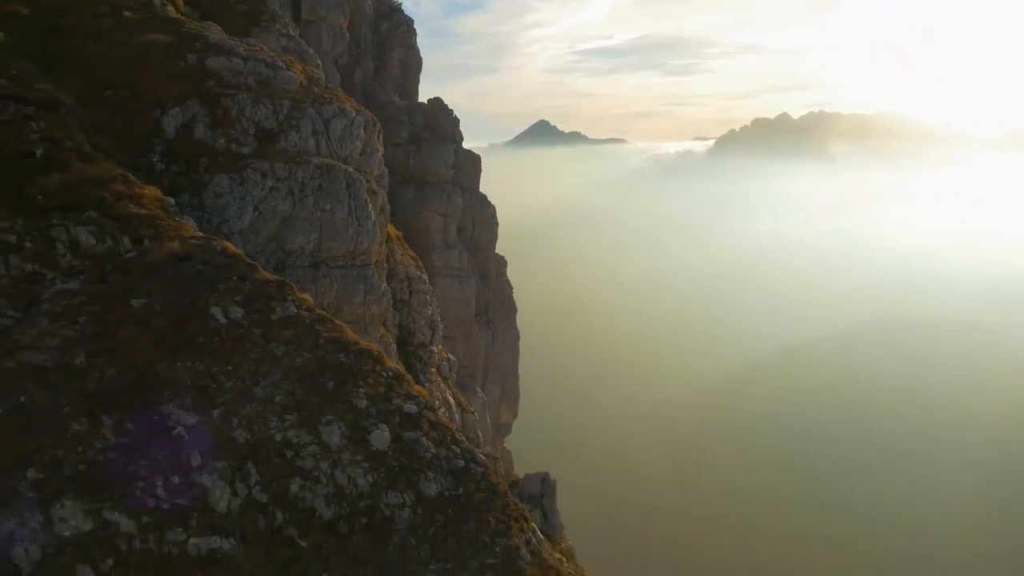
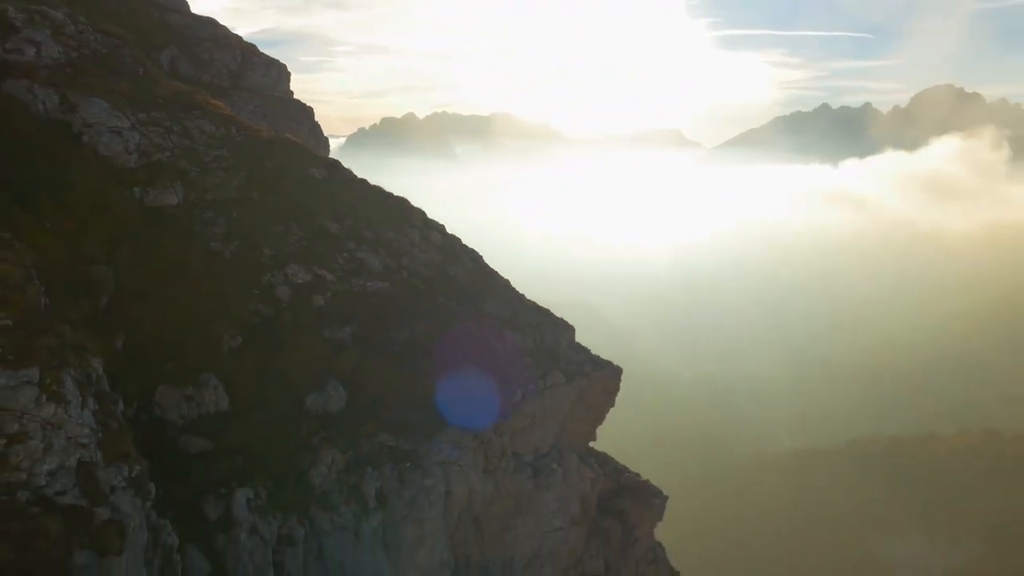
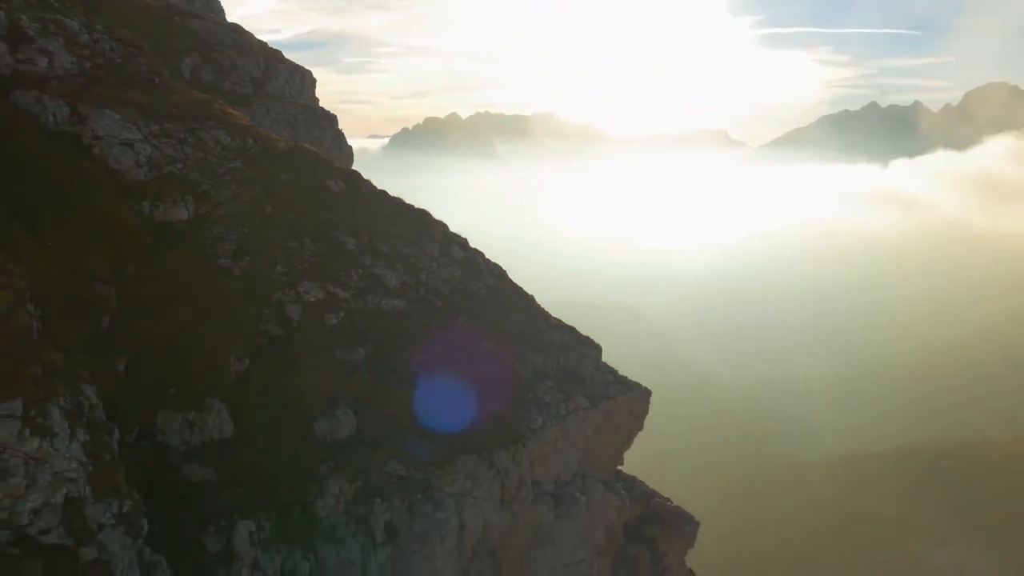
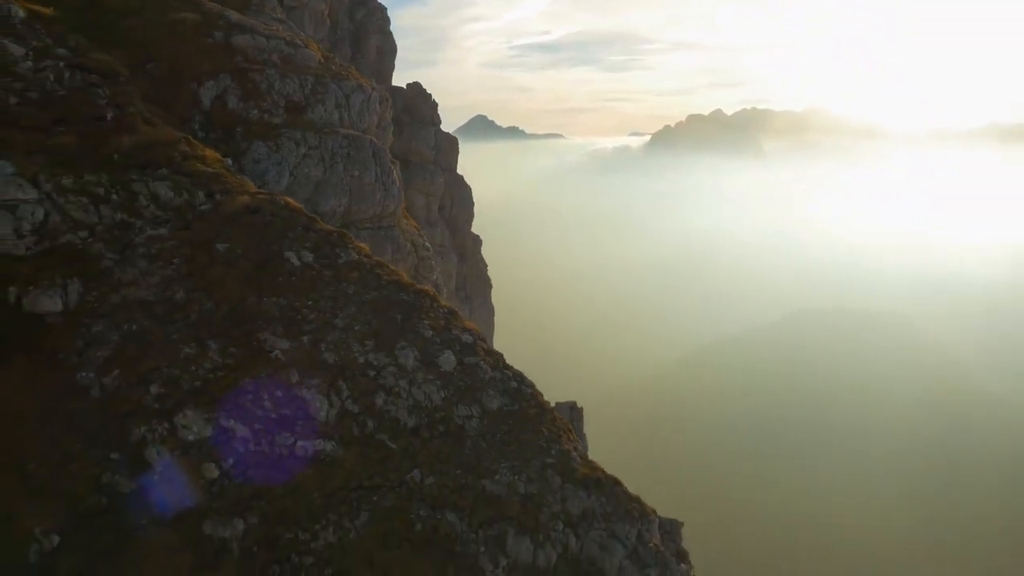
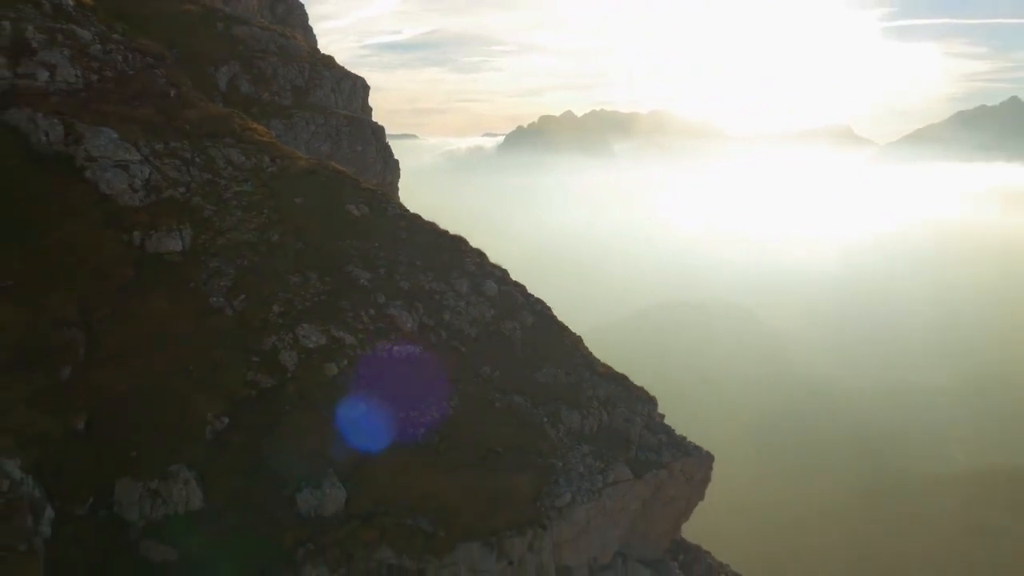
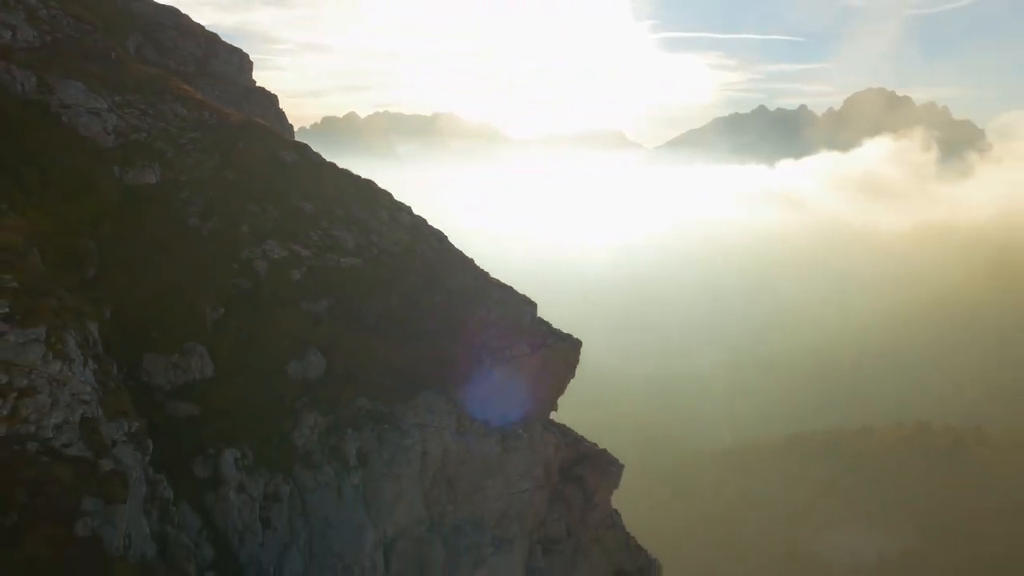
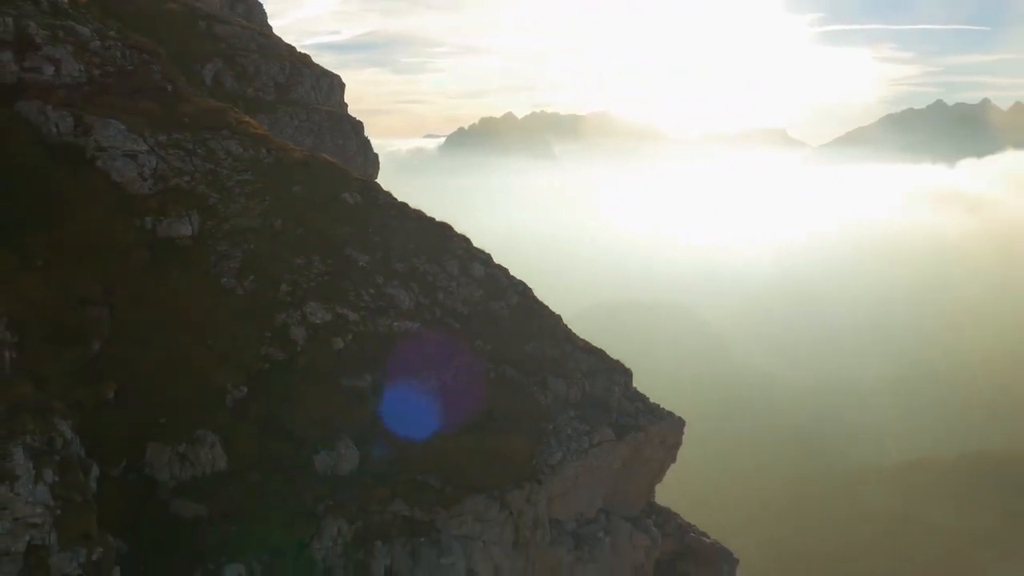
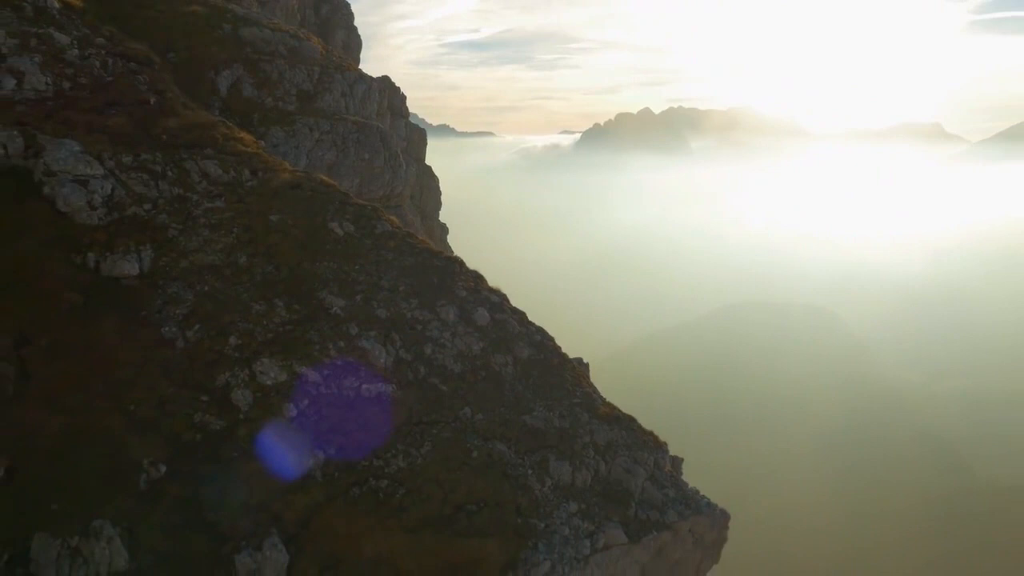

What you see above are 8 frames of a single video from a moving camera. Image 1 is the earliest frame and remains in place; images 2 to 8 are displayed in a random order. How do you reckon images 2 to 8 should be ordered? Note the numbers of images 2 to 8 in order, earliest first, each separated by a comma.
4, 8, 5, 7, 3, 2, 6
